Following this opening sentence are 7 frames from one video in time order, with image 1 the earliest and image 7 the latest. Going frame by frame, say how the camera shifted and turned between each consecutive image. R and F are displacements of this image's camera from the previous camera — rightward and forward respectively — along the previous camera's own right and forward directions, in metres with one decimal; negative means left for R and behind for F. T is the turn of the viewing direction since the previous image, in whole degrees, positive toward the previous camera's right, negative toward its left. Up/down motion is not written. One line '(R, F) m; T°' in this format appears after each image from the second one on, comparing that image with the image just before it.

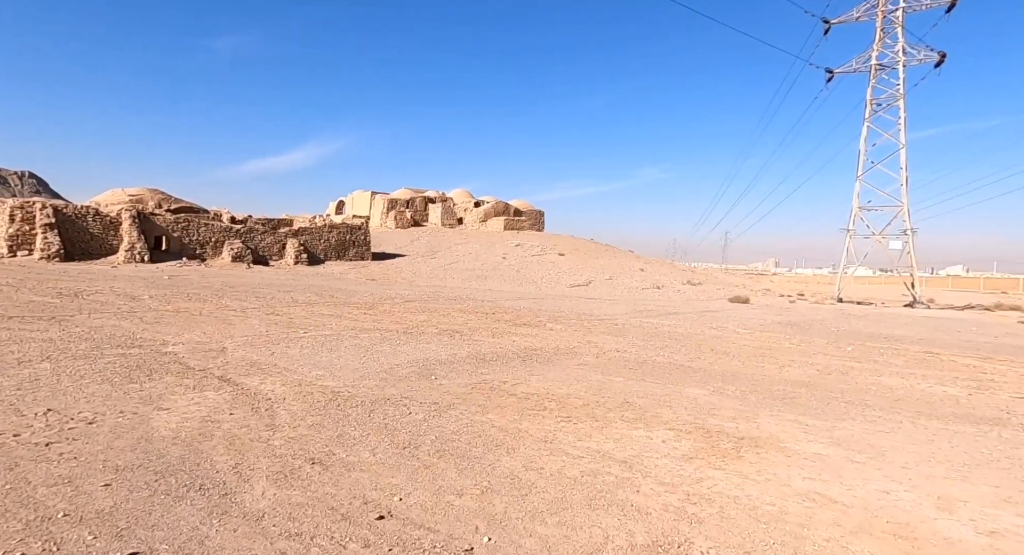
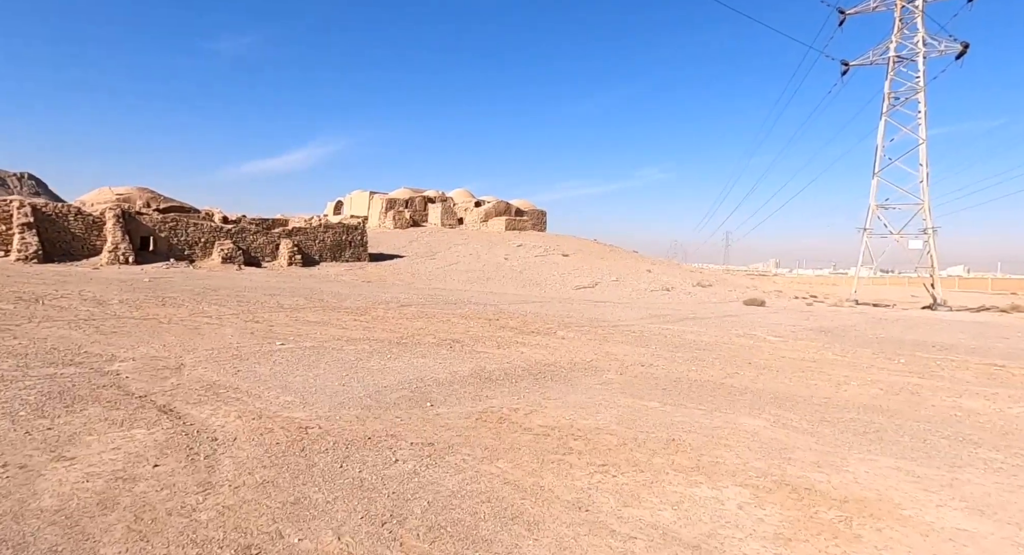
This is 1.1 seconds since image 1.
(-0.1, +1.2) m; 0°
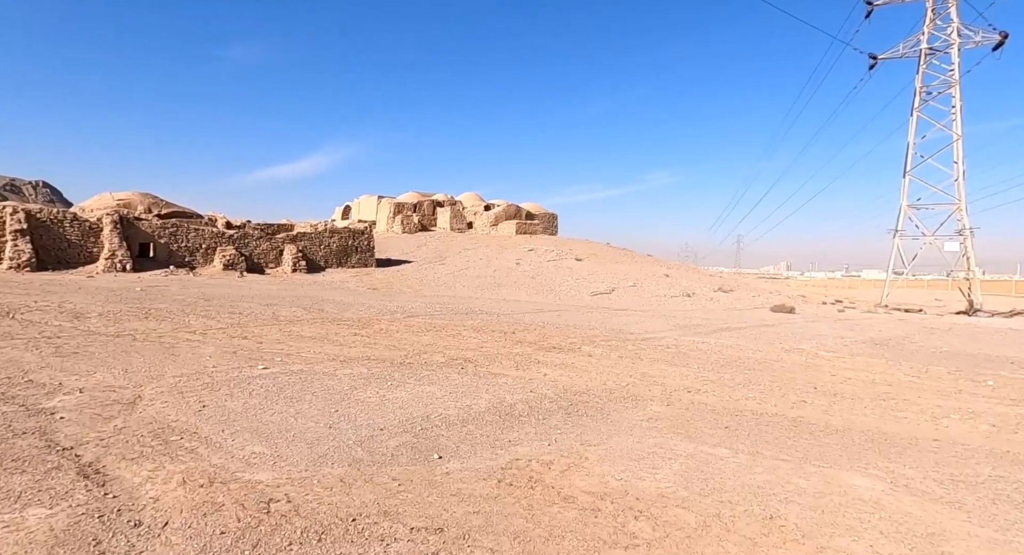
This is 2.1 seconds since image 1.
(-0.2, +1.2) m; -1°
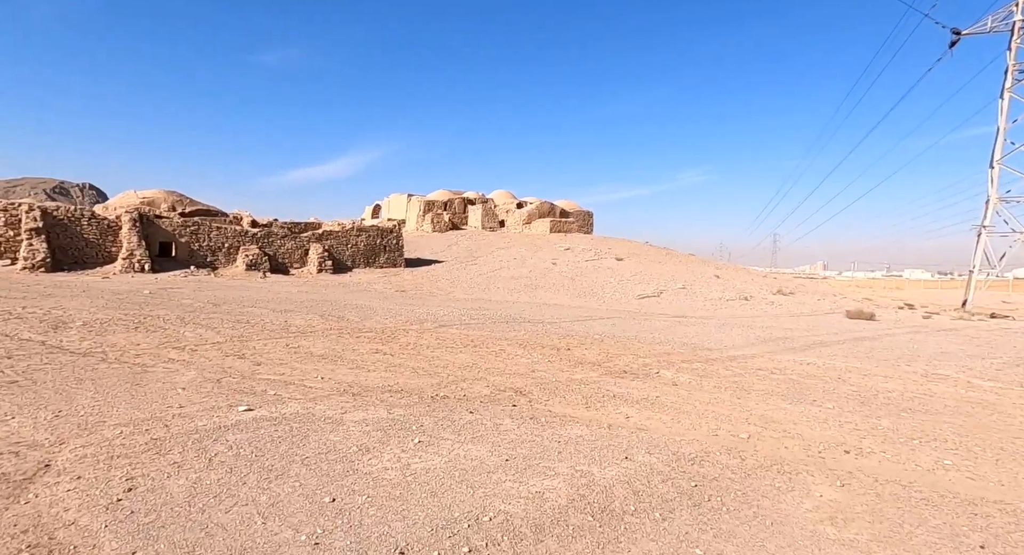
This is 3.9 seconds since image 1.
(-0.4, +2.0) m; -3°
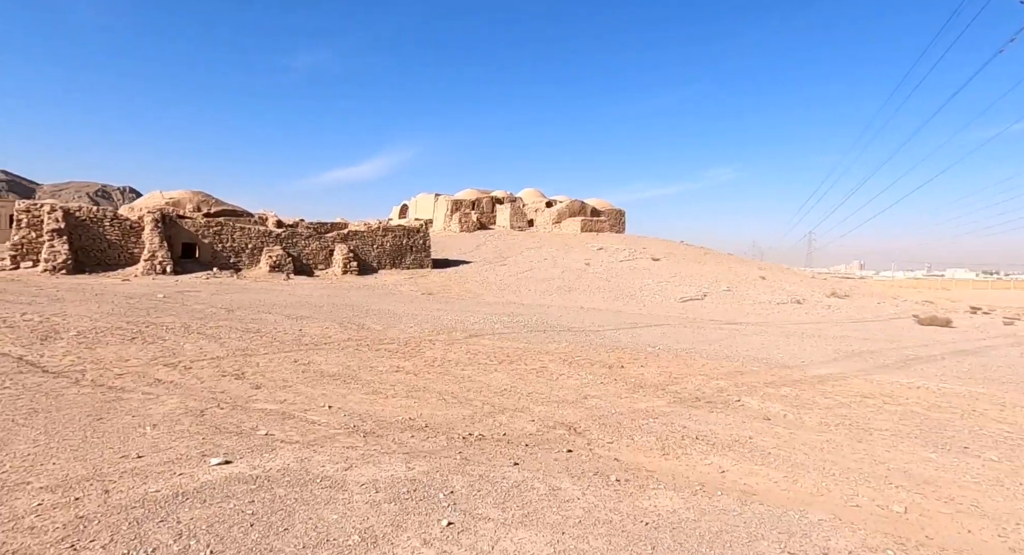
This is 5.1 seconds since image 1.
(-0.2, +1.3) m; -3°
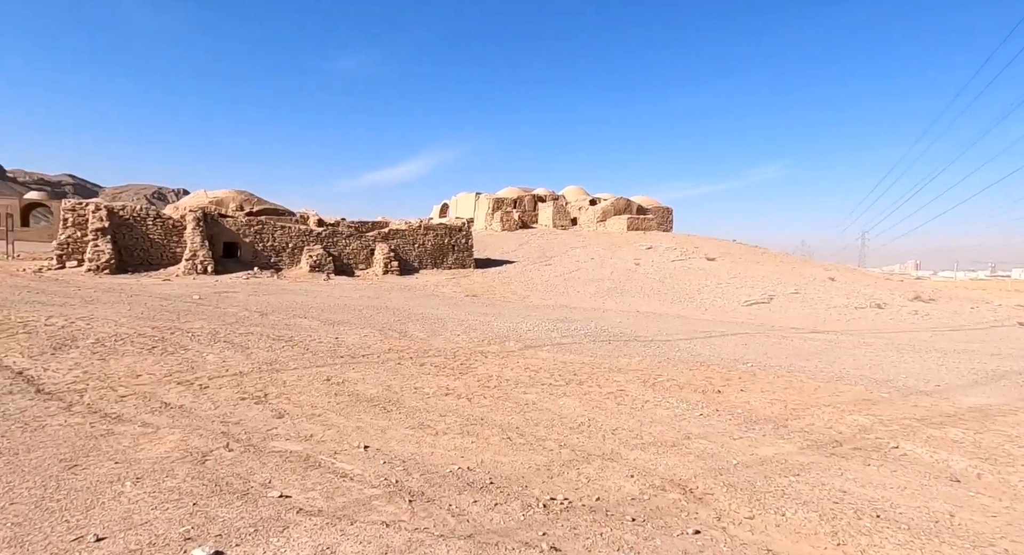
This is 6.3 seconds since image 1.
(-0.4, +1.3) m; -4°
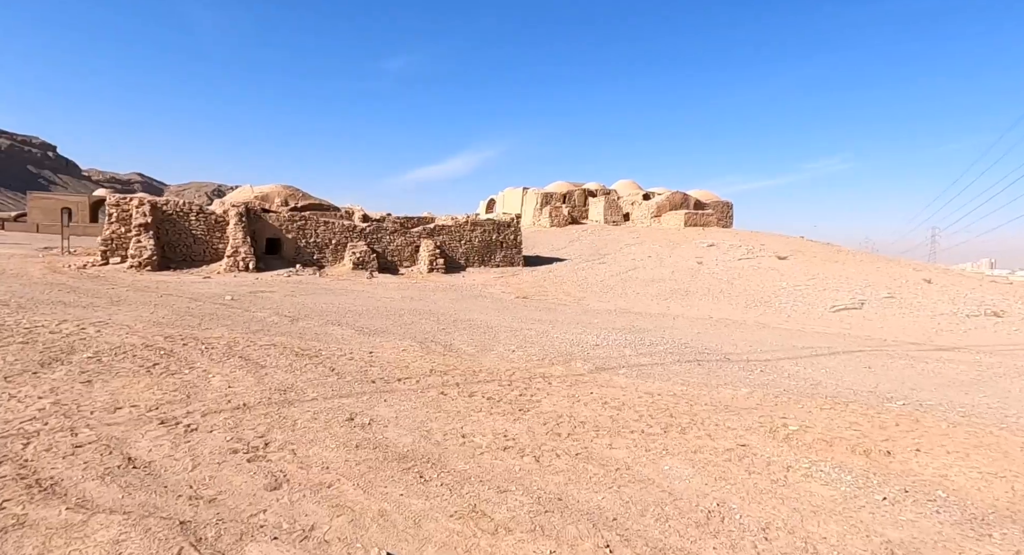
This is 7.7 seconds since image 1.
(-0.3, +1.6) m; -5°
